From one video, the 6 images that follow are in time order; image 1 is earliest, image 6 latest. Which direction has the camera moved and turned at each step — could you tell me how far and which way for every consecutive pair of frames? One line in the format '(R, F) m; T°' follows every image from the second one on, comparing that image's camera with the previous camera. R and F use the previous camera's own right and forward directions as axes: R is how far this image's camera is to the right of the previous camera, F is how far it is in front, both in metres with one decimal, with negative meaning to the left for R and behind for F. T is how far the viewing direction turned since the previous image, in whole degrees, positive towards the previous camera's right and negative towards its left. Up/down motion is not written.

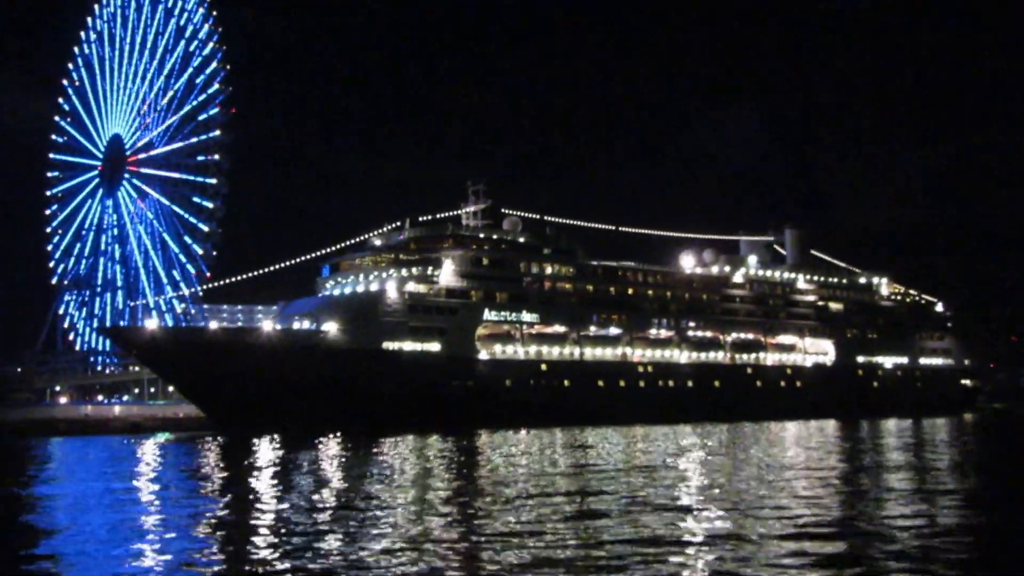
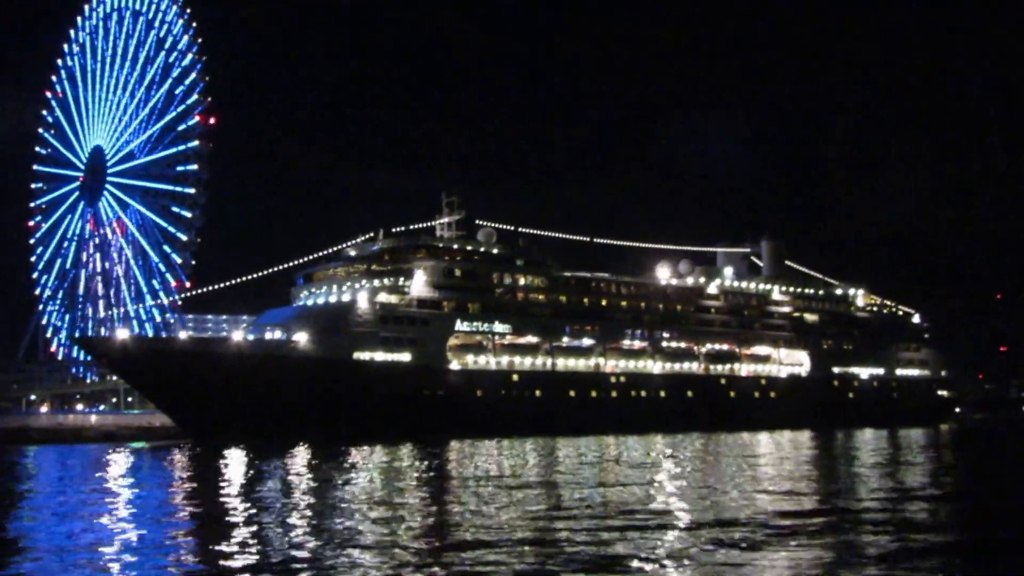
(+1.1, -0.4) m; 0°
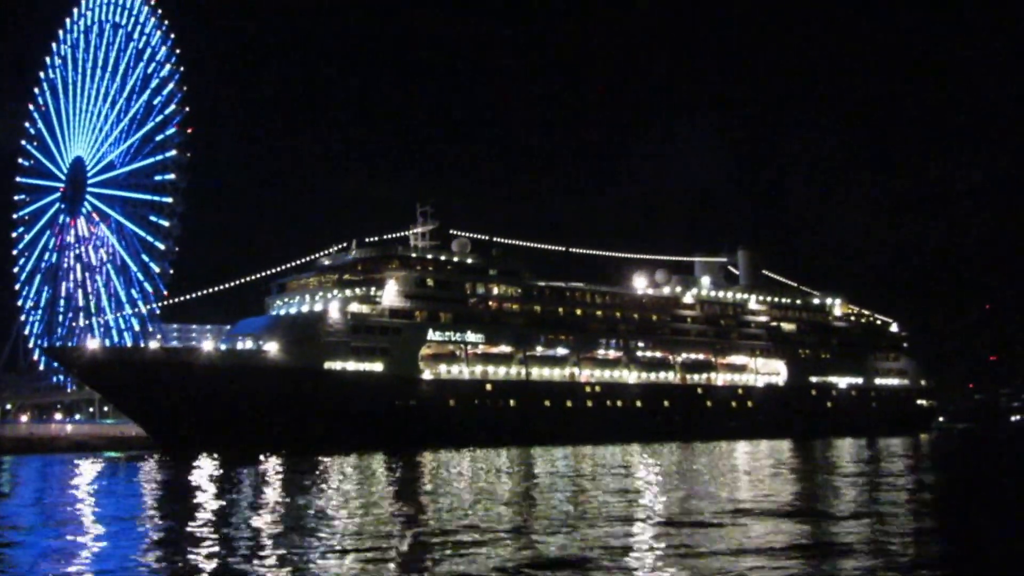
(+1.1, -0.2) m; 0°
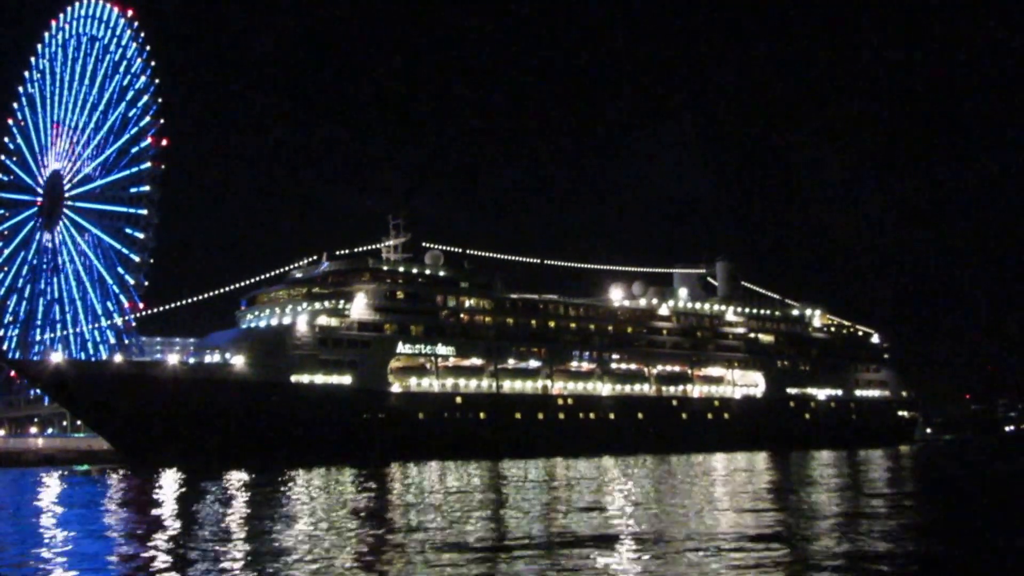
(+1.4, 0.0) m; 0°
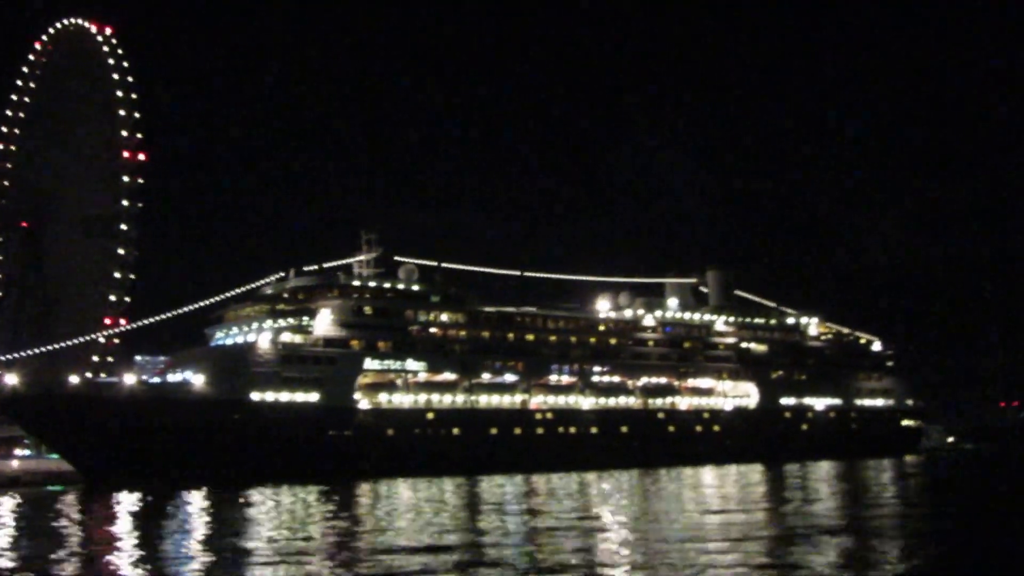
(+3.0, +0.9) m; -2°
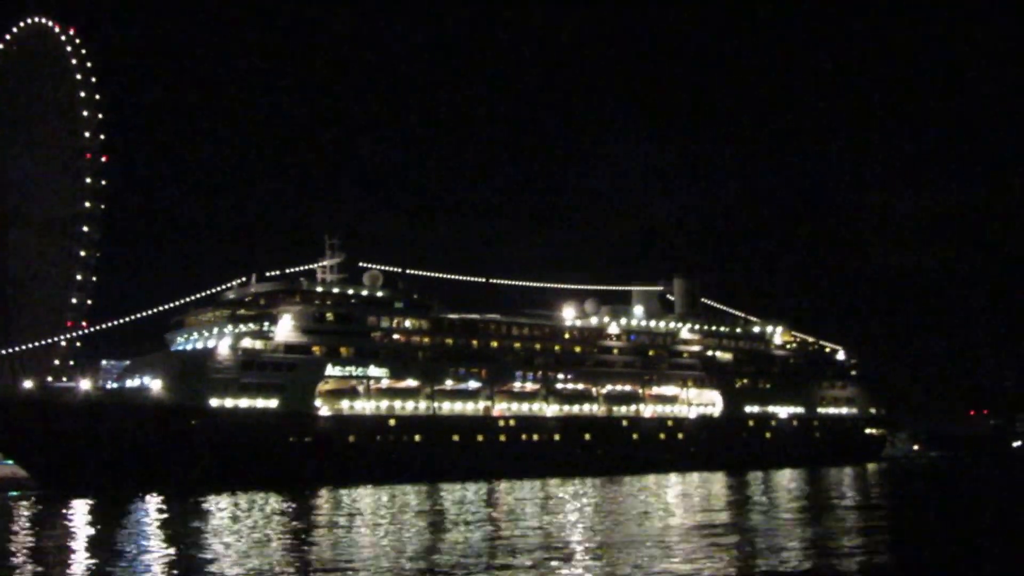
(+0.6, 0.0) m; +1°
